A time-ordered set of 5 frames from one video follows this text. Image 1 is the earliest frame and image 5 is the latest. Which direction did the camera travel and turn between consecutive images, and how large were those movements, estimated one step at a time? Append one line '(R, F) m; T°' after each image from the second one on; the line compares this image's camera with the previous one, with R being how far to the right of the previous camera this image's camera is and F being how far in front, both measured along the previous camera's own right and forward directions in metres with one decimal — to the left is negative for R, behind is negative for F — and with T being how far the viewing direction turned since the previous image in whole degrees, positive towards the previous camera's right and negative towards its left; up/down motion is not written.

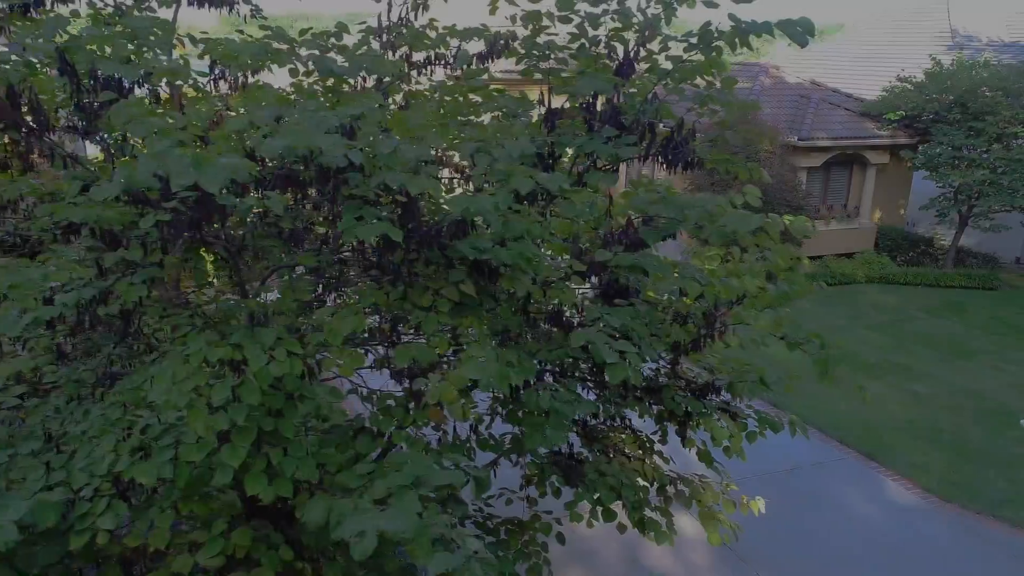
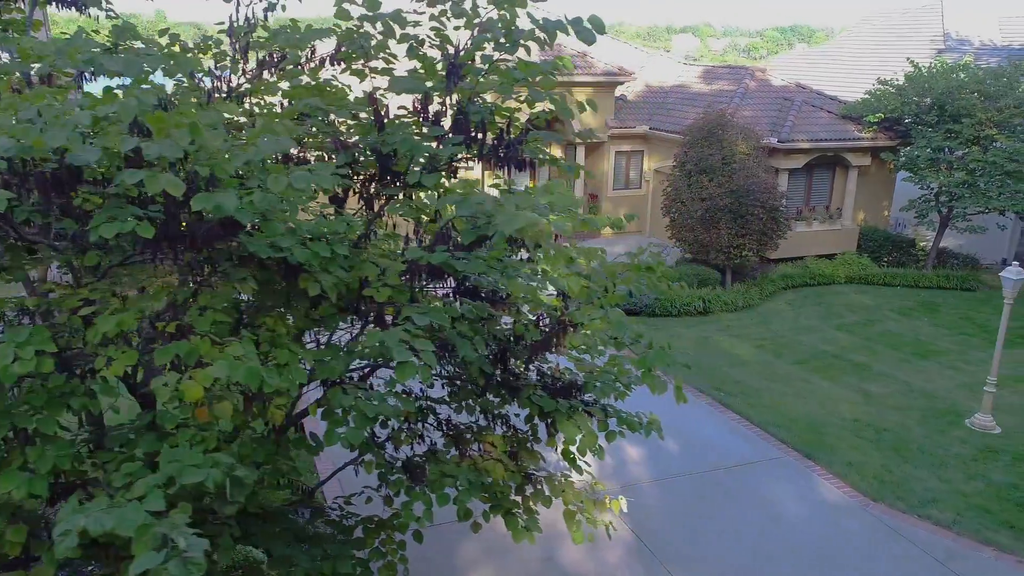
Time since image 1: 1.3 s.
(+1.0, 0.0) m; -1°
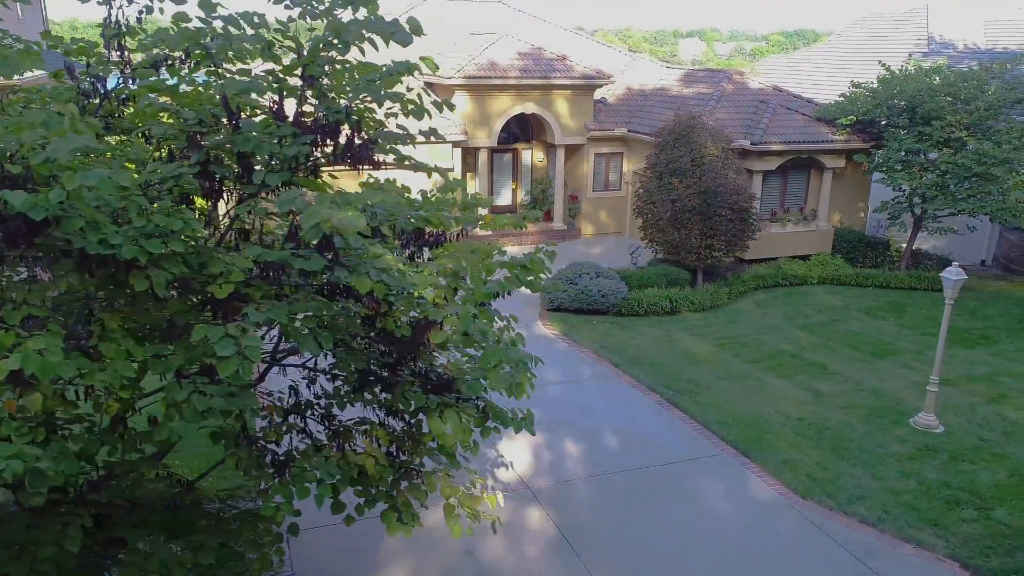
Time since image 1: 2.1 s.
(+0.9, 0.0) m; 0°
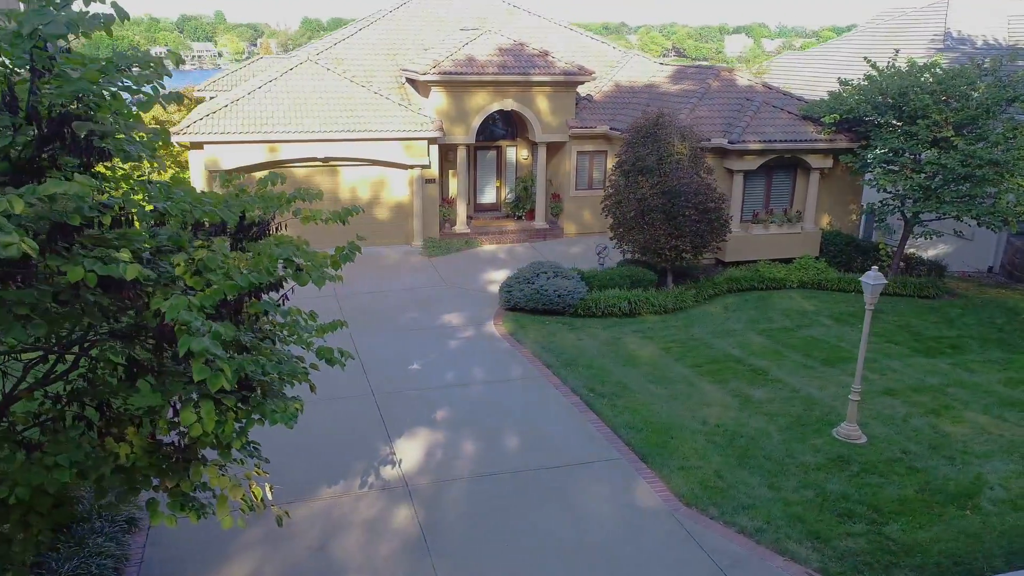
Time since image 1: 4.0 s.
(+1.8, +0.1) m; -3°
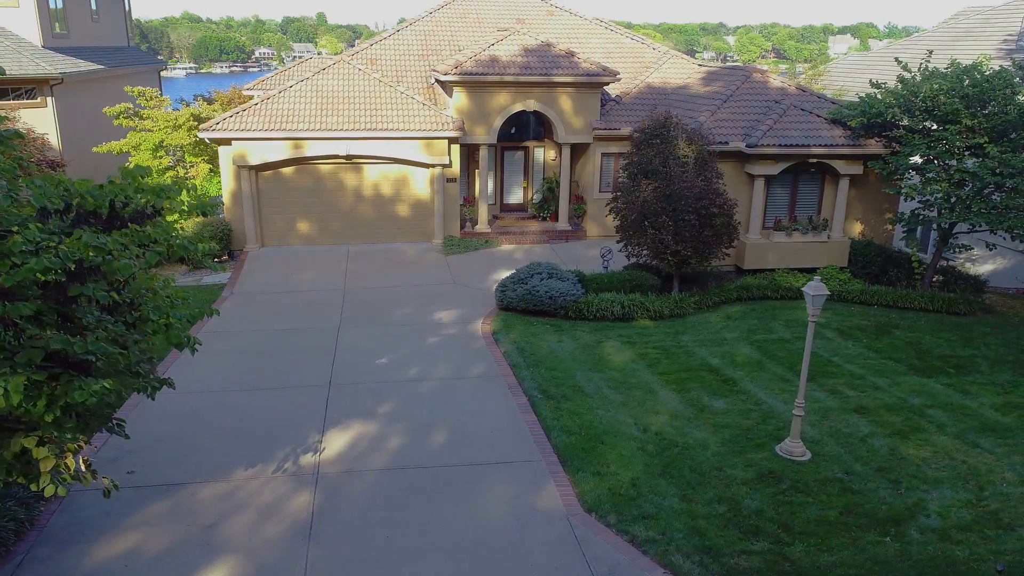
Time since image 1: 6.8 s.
(+2.0, 0.0) m; -6°
